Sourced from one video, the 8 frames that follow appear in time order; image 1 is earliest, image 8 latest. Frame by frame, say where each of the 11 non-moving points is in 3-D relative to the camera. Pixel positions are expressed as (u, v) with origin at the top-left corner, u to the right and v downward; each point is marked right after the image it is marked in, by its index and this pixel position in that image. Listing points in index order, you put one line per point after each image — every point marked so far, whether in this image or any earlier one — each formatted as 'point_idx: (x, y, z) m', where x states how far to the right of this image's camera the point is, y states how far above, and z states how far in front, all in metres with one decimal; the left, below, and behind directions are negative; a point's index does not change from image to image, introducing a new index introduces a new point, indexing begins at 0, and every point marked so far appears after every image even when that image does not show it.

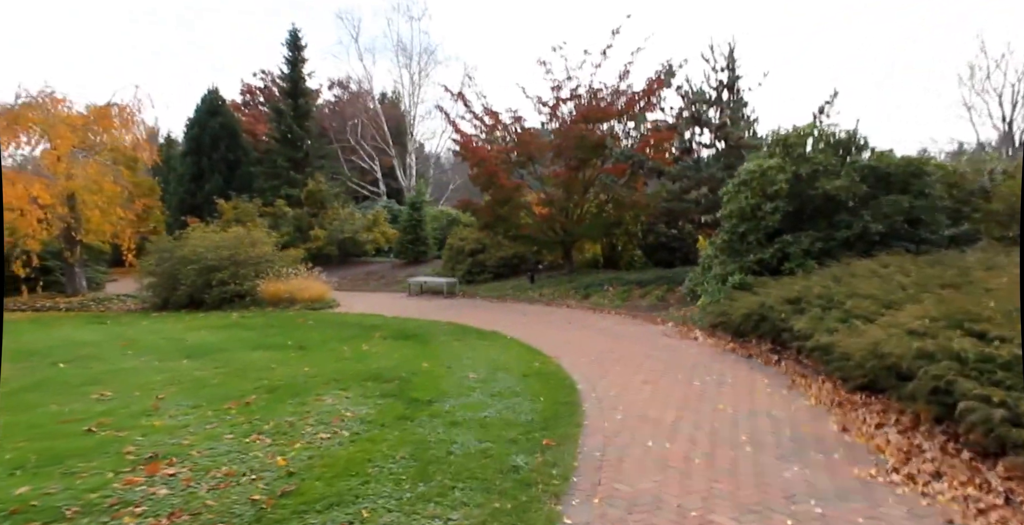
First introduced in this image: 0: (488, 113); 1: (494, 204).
0: (-0.6, +3.8, +17.0) m
1: (-0.5, +1.4, +16.3) m
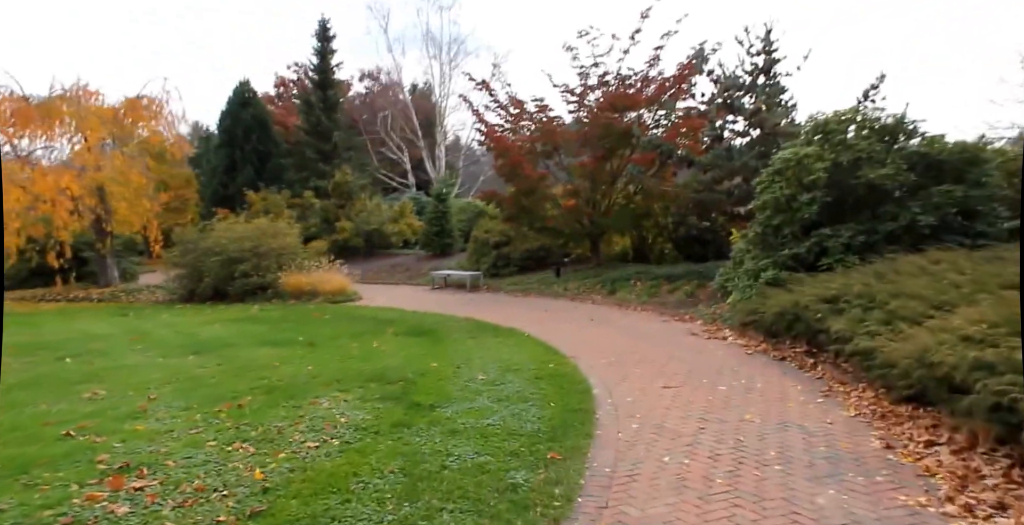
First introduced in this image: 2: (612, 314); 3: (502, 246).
0: (0.0, +4.0, +16.5) m
1: (+0.2, +1.6, +15.9) m
2: (+1.7, -0.9, +11.7) m
3: (-0.3, +0.4, +17.8) m
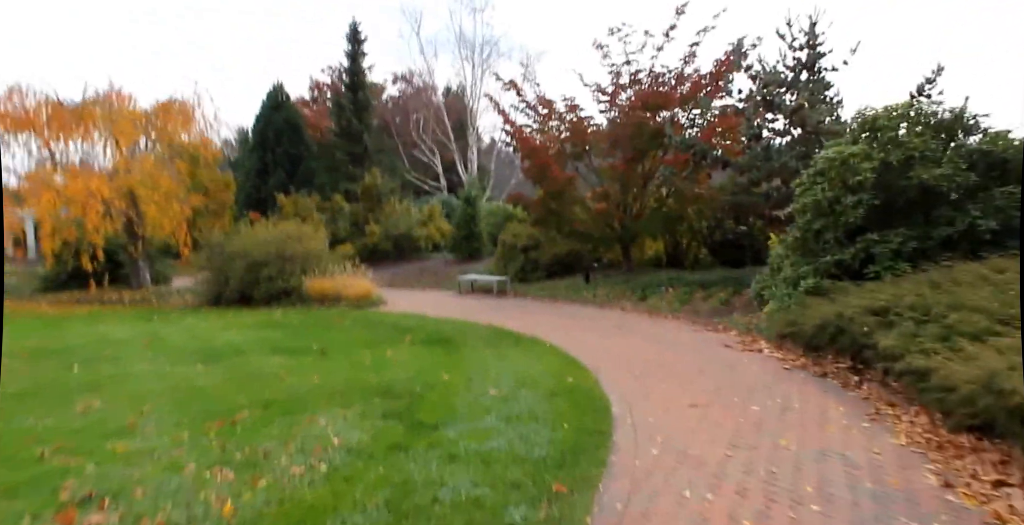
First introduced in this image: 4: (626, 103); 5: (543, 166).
0: (+0.7, +3.9, +16.1) m
1: (+0.8, +1.5, +15.4) m
2: (+2.1, -1.0, +11.2) m
3: (+0.5, +0.3, +17.3) m
4: (+2.5, +3.5, +14.9) m
5: (+0.7, +2.2, +15.1) m
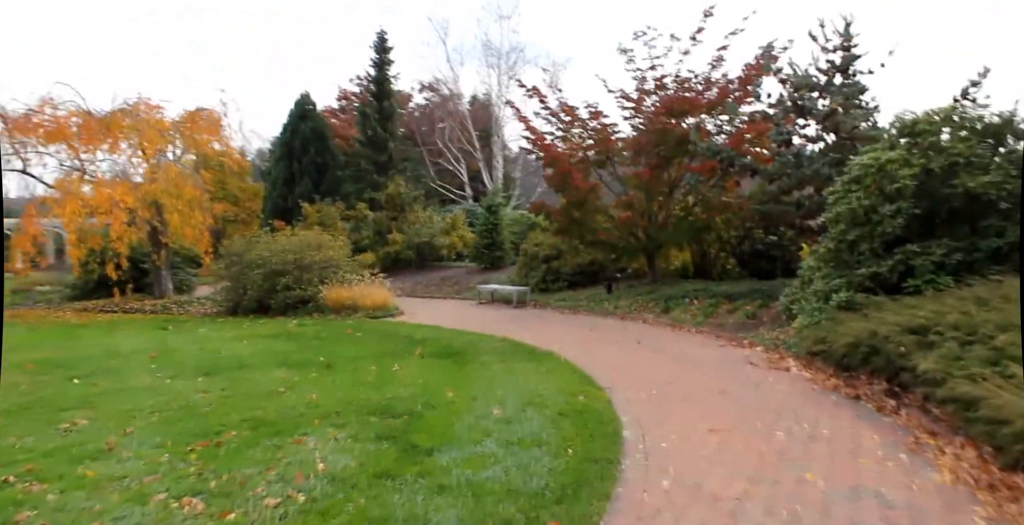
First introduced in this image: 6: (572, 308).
0: (+1.2, +3.6, +15.7) m
1: (+1.3, +1.3, +15.0) m
2: (+2.4, -1.2, +10.7) m
3: (+1.0, +0.1, +16.9) m
4: (+3.0, +3.3, +14.4) m
5: (+1.2, +1.9, +14.8) m
6: (+1.3, -1.0, +14.5) m
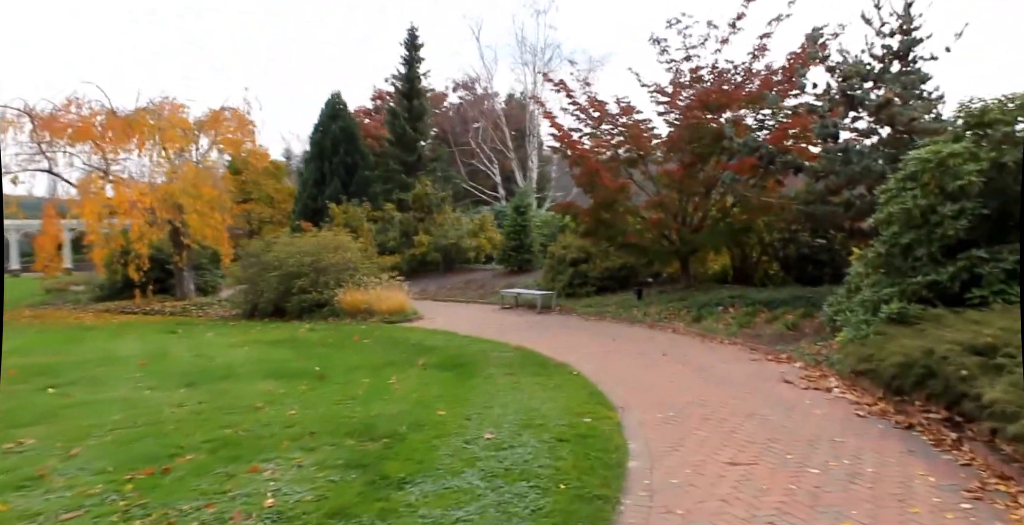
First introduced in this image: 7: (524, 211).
0: (+1.8, +3.6, +15.0) m
1: (+1.8, +1.2, +14.2) m
2: (+2.6, -1.3, +9.8) m
3: (+1.7, 0.0, +16.2) m
4: (+3.5, +3.2, +13.5) m
5: (+1.7, +1.9, +14.0) m
6: (+1.8, -1.1, +13.8) m
7: (+0.3, +1.5, +19.4) m
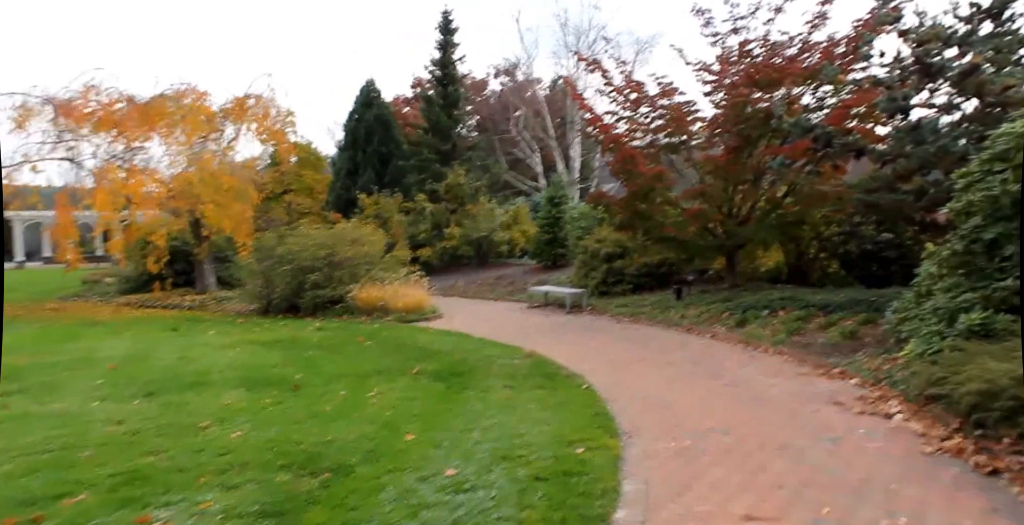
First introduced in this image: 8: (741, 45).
0: (+2.4, +3.7, +13.7) m
1: (+2.3, +1.3, +13.1) m
2: (+2.8, -1.3, +8.6) m
3: (+2.3, +0.1, +15.0) m
4: (+4.0, +3.3, +12.2) m
5: (+2.2, +2.0, +12.8) m
6: (+2.3, -1.0, +12.6) m
7: (+1.3, +1.6, +18.3) m
8: (+4.3, +4.1, +12.6) m
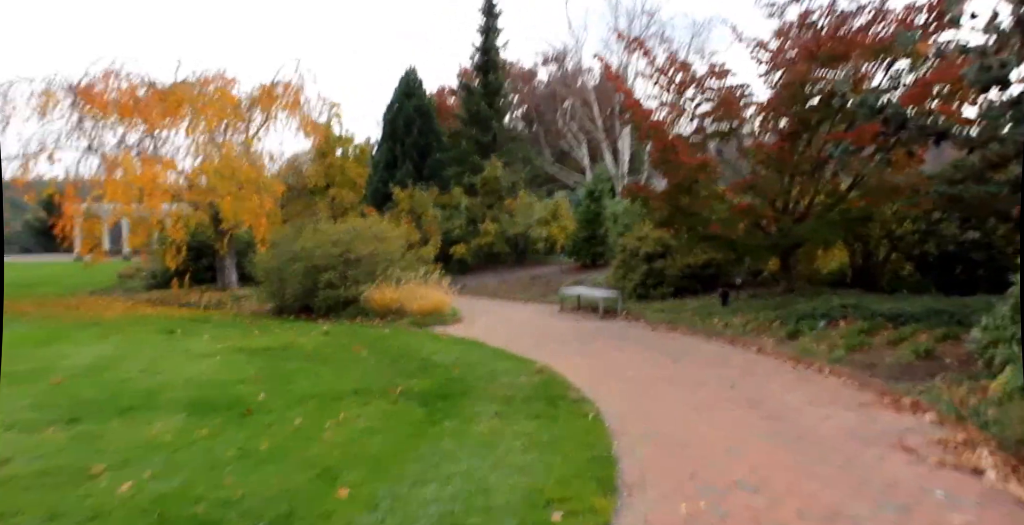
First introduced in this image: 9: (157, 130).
0: (+3.0, +3.7, +12.3) m
1: (+2.8, +1.2, +11.7) m
2: (+2.8, -1.3, +7.2) m
3: (+3.0, +0.1, +13.6) m
4: (+4.4, +3.3, +10.7) m
5: (+2.6, +1.9, +11.4) m
6: (+2.7, -1.0, +11.3) m
7: (+2.2, +1.7, +17.0) m
8: (+4.7, +4.1, +11.1) m
9: (-7.6, +2.6, +13.8) m
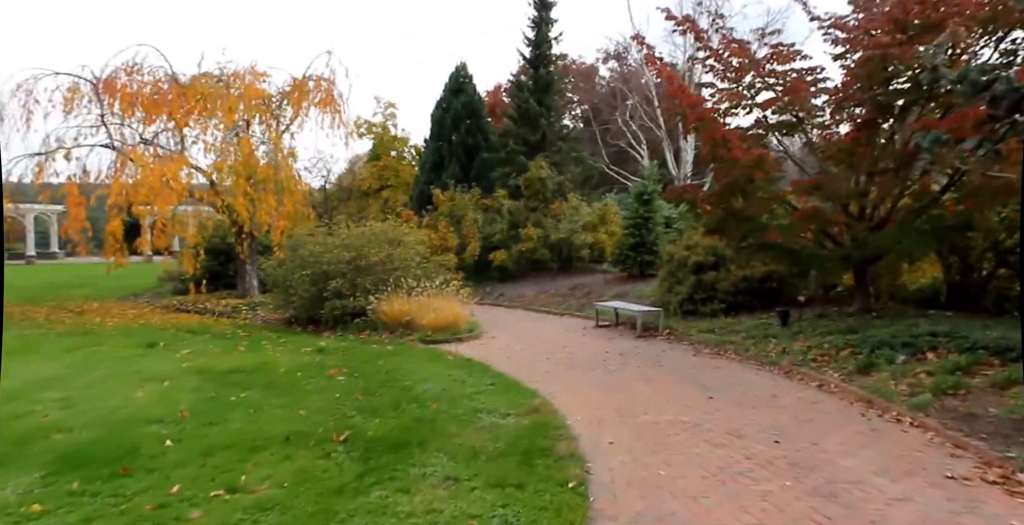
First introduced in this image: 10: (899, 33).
0: (+3.4, +3.4, +10.6) m
1: (+3.1, +1.0, +10.0) m
2: (+2.7, -1.5, +5.5) m
3: (+3.5, -0.1, +11.9) m
4: (+4.6, +3.1, +8.8) m
5: (+3.0, +1.7, +9.7) m
6: (+2.9, -1.2, +9.5) m
7: (+3.2, +1.4, +15.4) m
8: (+5.0, +3.8, +9.2) m
9: (-6.9, +2.6, +13.2) m
10: (+4.8, +2.8, +8.4) m
